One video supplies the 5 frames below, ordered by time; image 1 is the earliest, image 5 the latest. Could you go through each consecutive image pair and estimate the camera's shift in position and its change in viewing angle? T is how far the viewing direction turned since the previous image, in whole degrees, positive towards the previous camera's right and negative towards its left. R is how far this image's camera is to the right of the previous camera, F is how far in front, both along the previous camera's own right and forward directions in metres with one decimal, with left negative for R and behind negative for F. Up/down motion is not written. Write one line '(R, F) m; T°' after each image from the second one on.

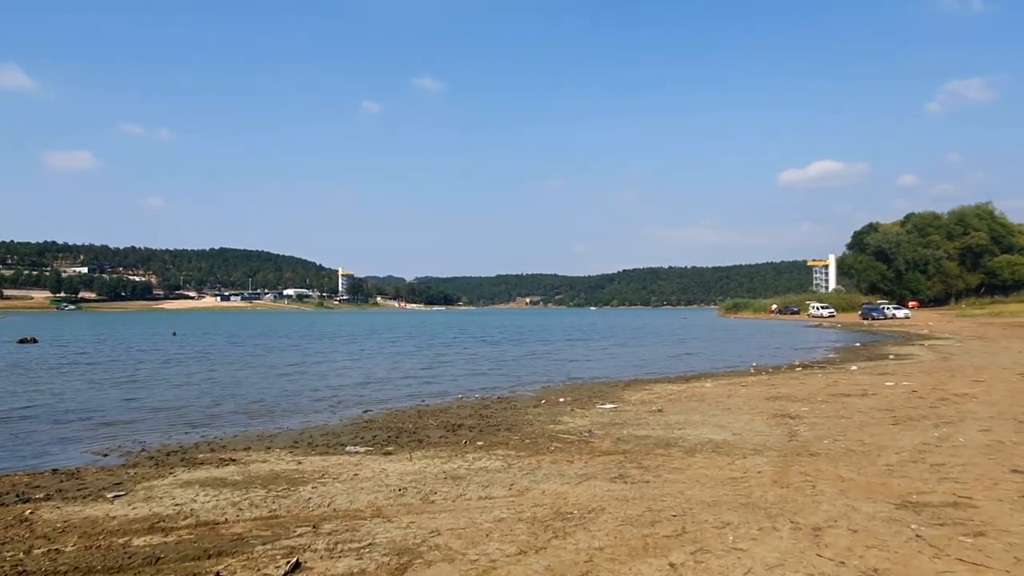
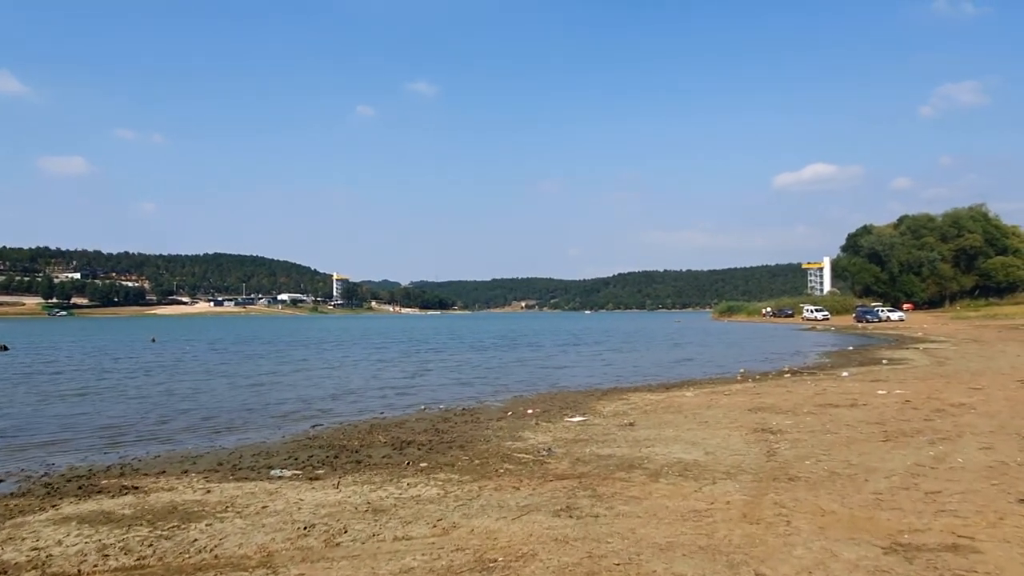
(+0.9, +1.5) m; 0°
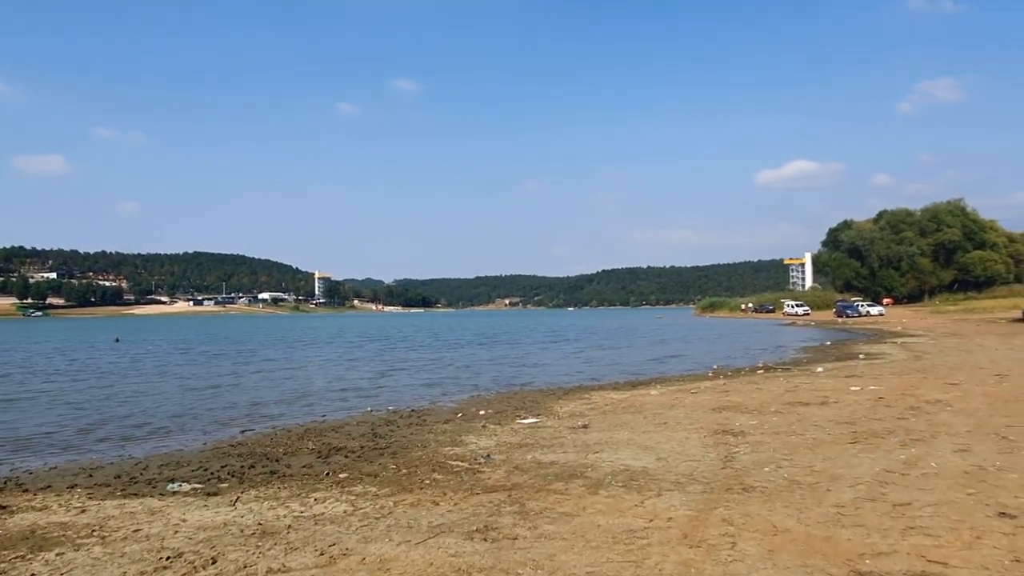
(+0.9, +1.3) m; +1°
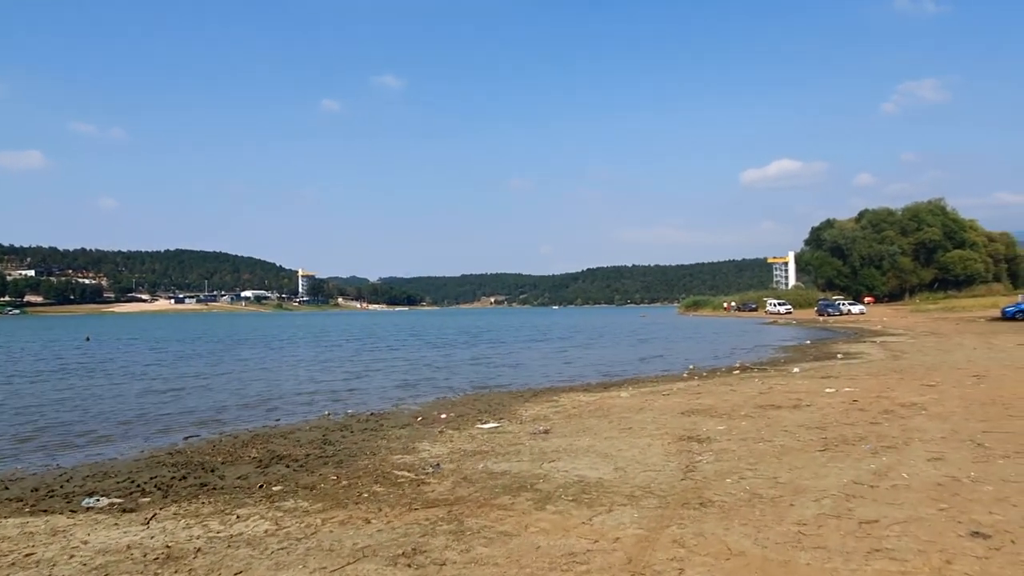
(+0.6, +0.8) m; +1°
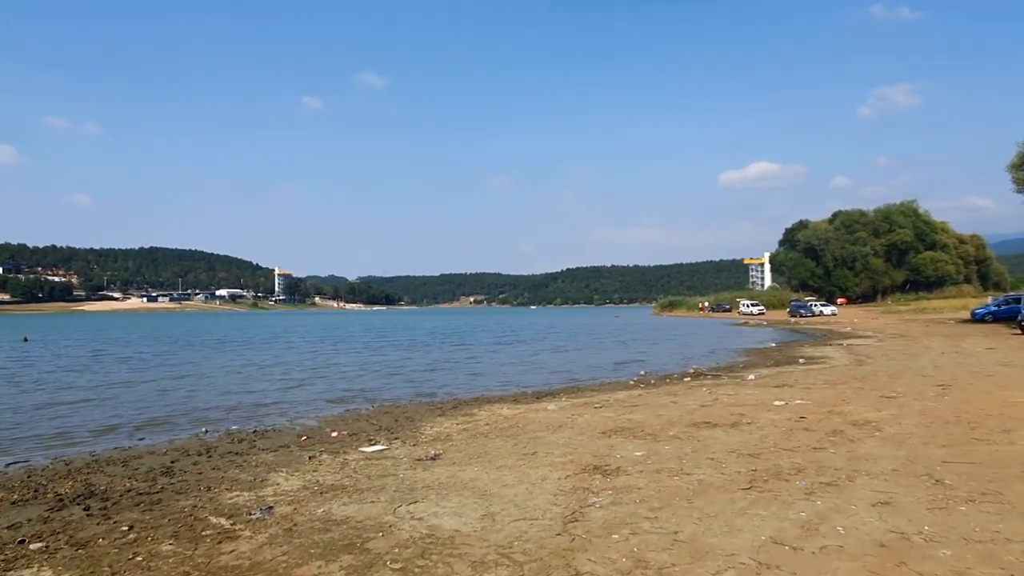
(+1.7, +2.4) m; +2°
